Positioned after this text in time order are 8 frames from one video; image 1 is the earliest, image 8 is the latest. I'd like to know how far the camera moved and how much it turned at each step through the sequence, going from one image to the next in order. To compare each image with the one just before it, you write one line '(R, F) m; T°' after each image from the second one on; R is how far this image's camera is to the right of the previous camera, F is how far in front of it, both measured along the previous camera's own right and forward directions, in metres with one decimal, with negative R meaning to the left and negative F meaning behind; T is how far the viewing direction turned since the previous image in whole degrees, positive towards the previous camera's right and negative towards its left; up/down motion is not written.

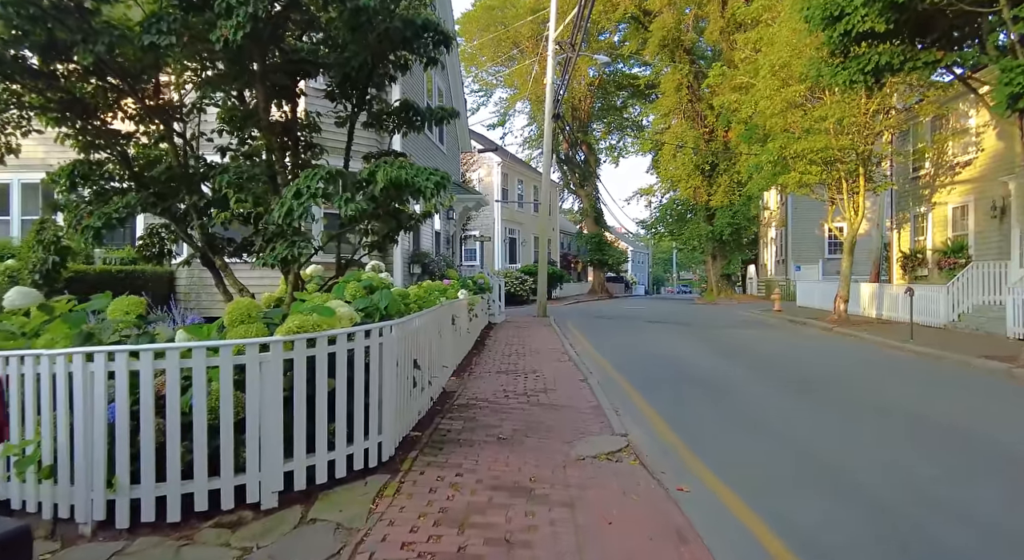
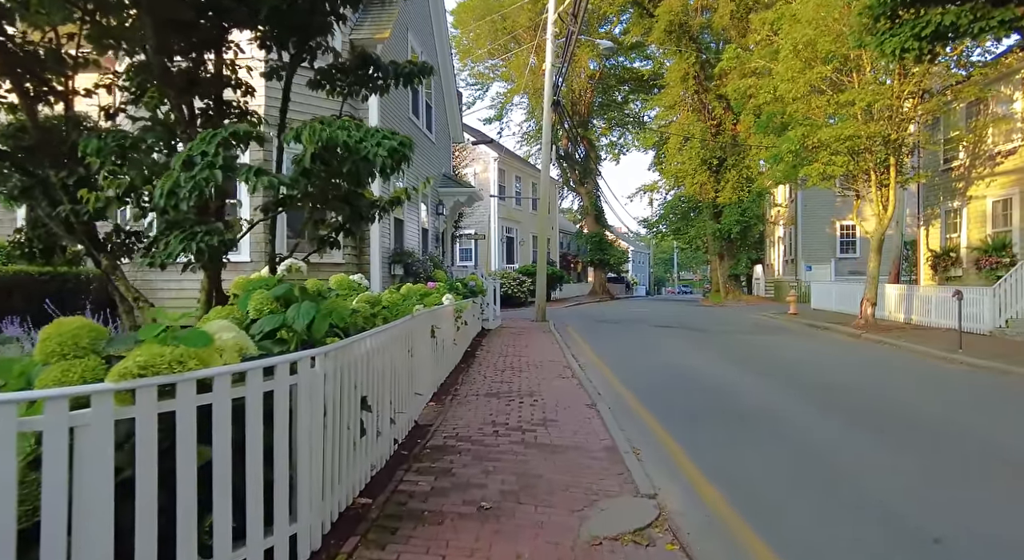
(+0.1, +1.6) m; 0°
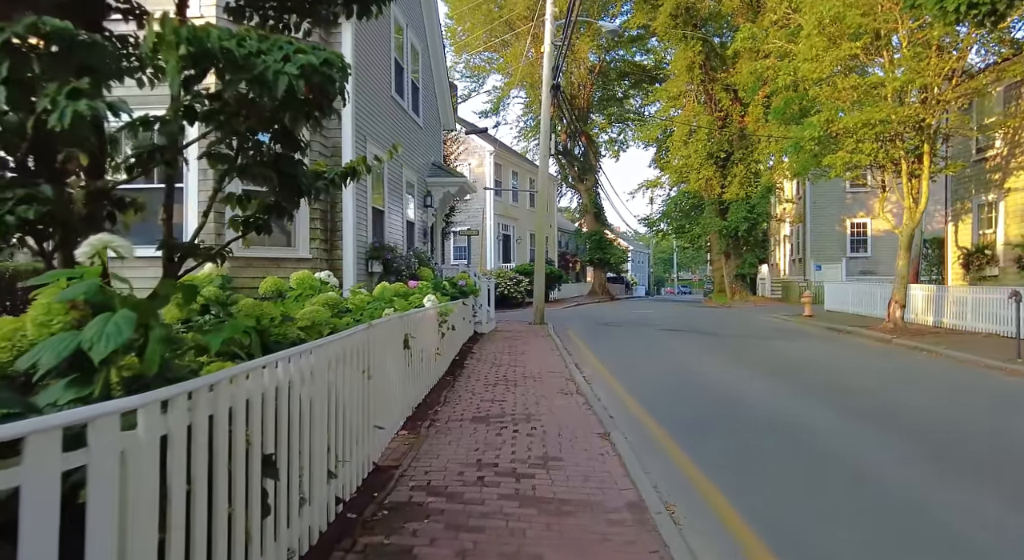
(+0.1, +1.4) m; 0°
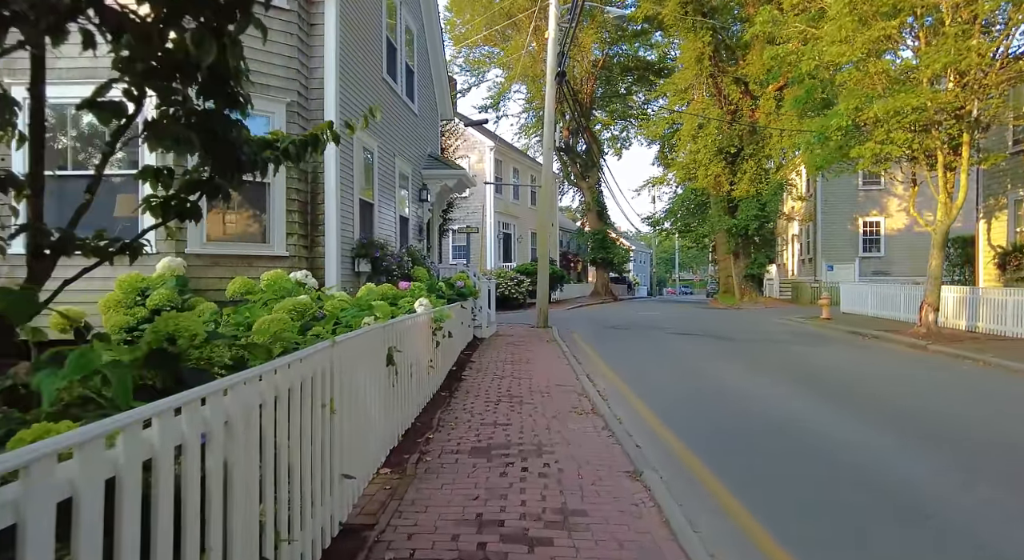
(-0.1, +1.1) m; 0°
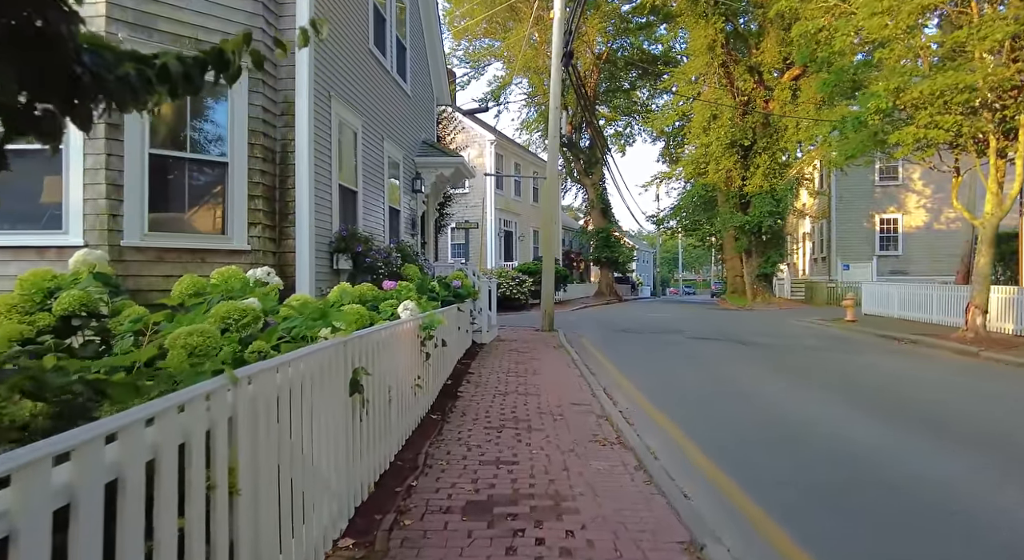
(-0.1, +1.3) m; 0°
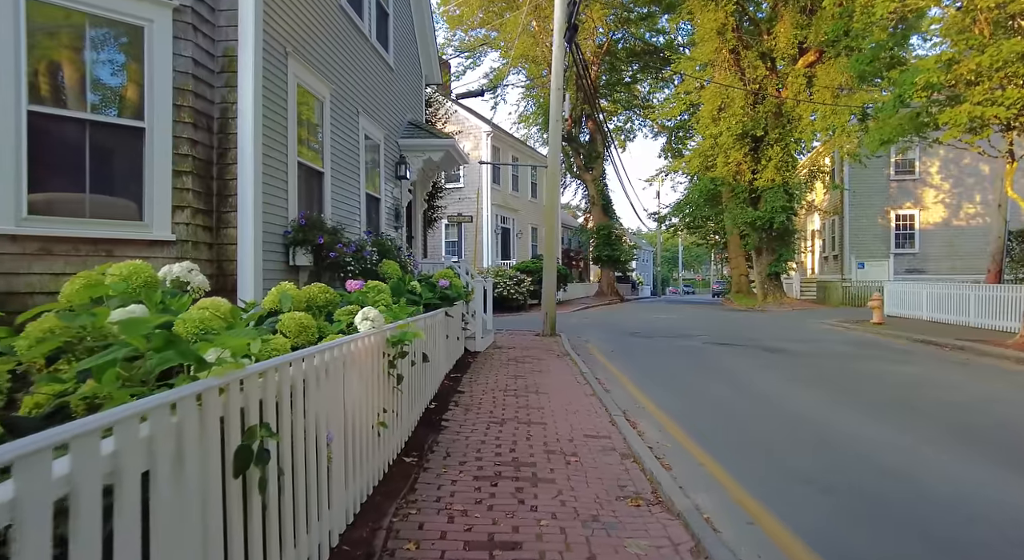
(0.0, +1.5) m; 0°
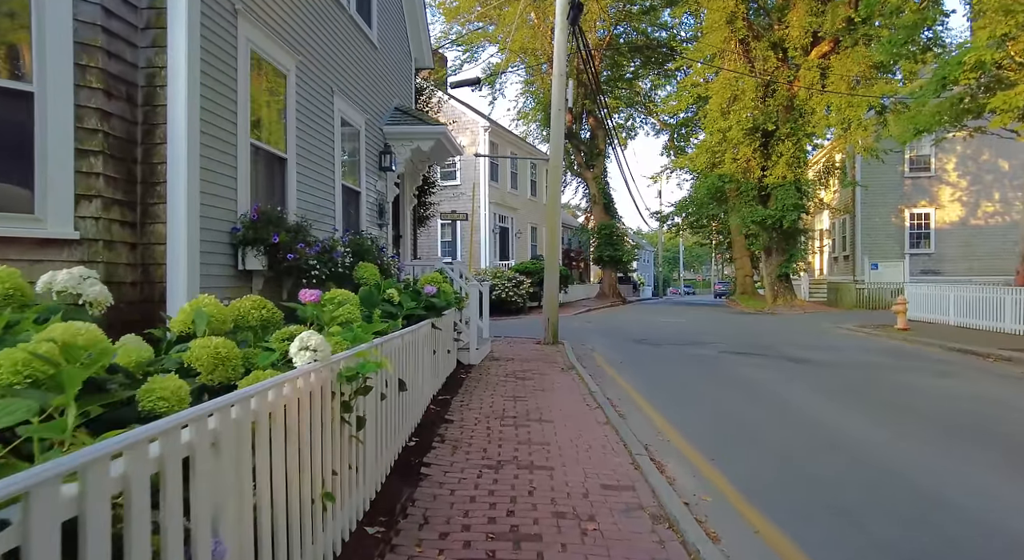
(0.0, +1.2) m; 0°
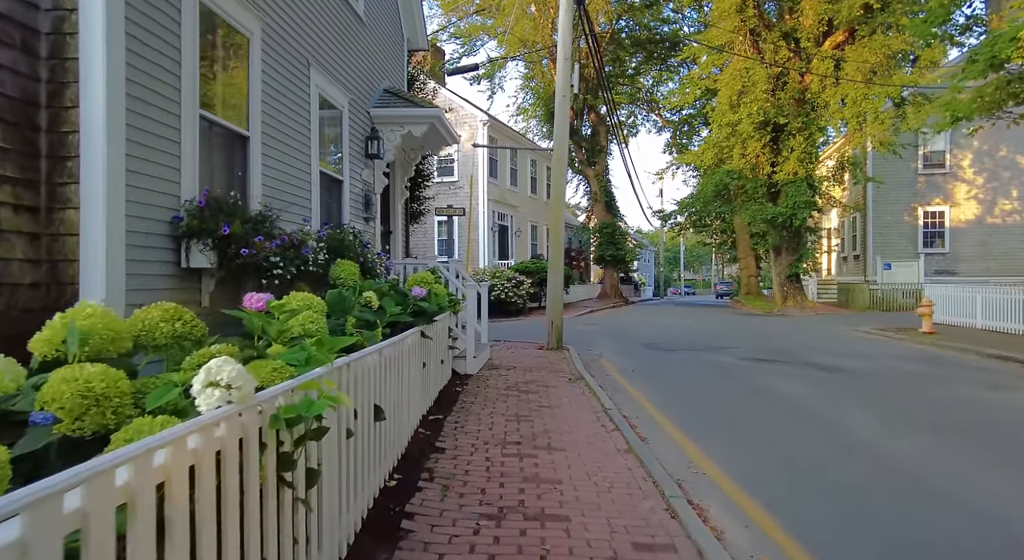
(0.0, +1.0) m; 0°
